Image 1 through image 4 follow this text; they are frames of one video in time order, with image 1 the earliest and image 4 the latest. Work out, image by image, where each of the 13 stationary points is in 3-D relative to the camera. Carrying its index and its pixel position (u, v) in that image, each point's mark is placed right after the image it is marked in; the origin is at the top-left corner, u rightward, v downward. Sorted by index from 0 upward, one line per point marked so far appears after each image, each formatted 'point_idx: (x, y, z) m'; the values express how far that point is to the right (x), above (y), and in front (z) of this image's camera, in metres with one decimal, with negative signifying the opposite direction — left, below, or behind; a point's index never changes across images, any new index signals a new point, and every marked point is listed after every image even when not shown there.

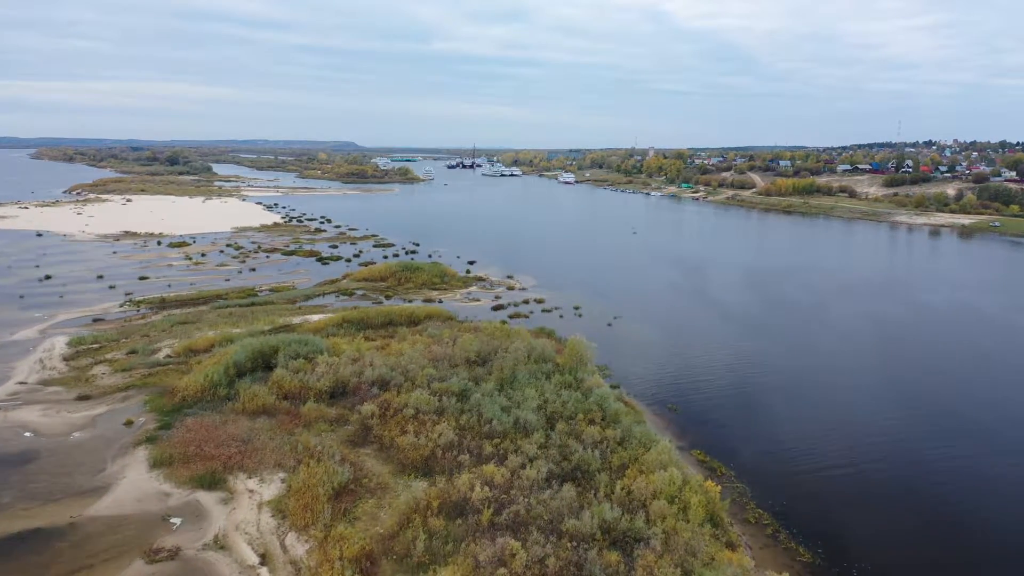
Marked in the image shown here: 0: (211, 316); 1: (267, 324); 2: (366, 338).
0: (-8.8, -0.8, +16.9) m
1: (-6.7, -1.0, +15.8) m
2: (-3.7, -1.3, +14.6) m
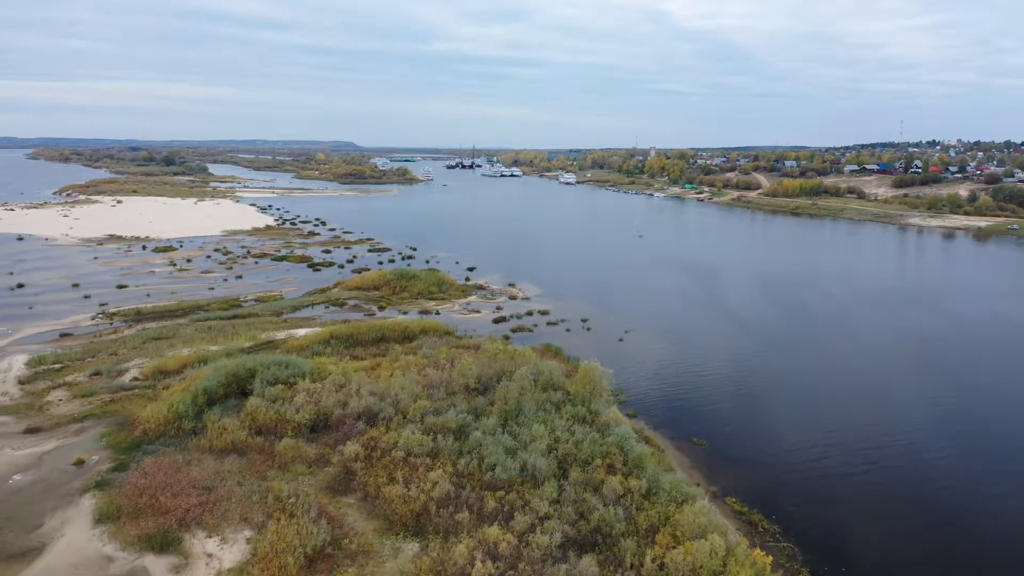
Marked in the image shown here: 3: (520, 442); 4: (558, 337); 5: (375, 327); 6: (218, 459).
0: (-8.7, -1.1, +15.6) m
1: (-6.6, -1.4, +14.5) m
2: (-3.6, -1.6, +13.3) m
3: (+0.1, -2.3, +8.6) m
4: (+1.3, -1.3, +16.7) m
5: (-3.6, -1.0, +15.2) m
6: (-4.6, -2.7, +9.0) m
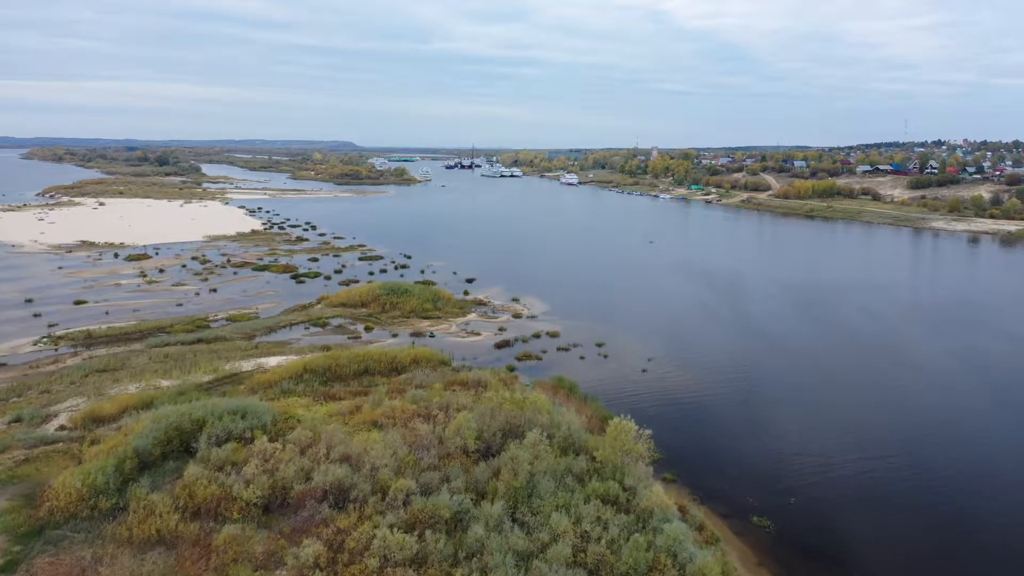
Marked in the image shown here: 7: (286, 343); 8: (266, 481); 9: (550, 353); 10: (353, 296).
0: (-8.6, -1.7, +13.4) m
1: (-6.5, -1.9, +12.3) m
2: (-3.5, -2.1, +11.1) m
3: (+0.3, -2.8, +6.4) m
4: (+1.4, -1.8, +14.6) m
5: (-3.5, -1.5, +13.1) m
6: (-4.5, -3.2, +6.9) m
7: (-5.9, -1.4, +15.0) m
8: (-3.3, -2.6, +7.8) m
9: (+1.0, -1.7, +15.1) m
10: (-5.0, -0.2, +18.3) m
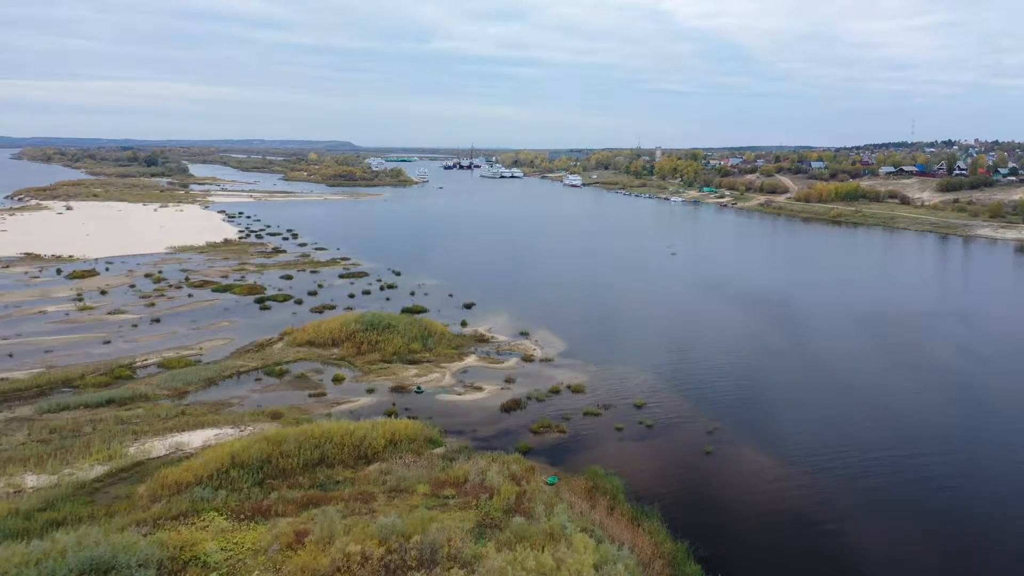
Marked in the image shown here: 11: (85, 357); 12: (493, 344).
0: (-8.3, -2.5, +9.8) m
1: (-6.2, -2.7, +8.7) m
2: (-3.3, -3.0, +7.5) m
3: (+0.5, -3.6, +2.8) m
4: (+1.6, -2.7, +11.0) m
5: (-3.2, -2.4, +9.4) m
6: (-4.2, -4.0, +3.2) m
7: (-5.6, -2.3, +11.4) m
8: (-3.0, -3.4, +4.2) m
9: (+1.2, -2.6, +11.5) m
10: (-4.8, -1.1, +14.7) m
11: (-10.2, -1.6, +13.9) m
12: (-0.5, -1.4, +15.2) m
